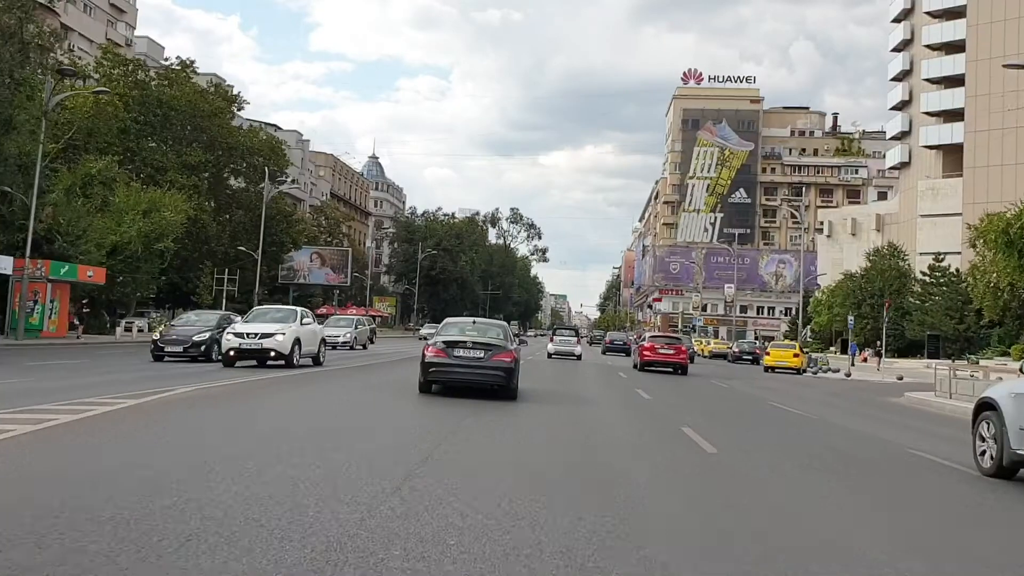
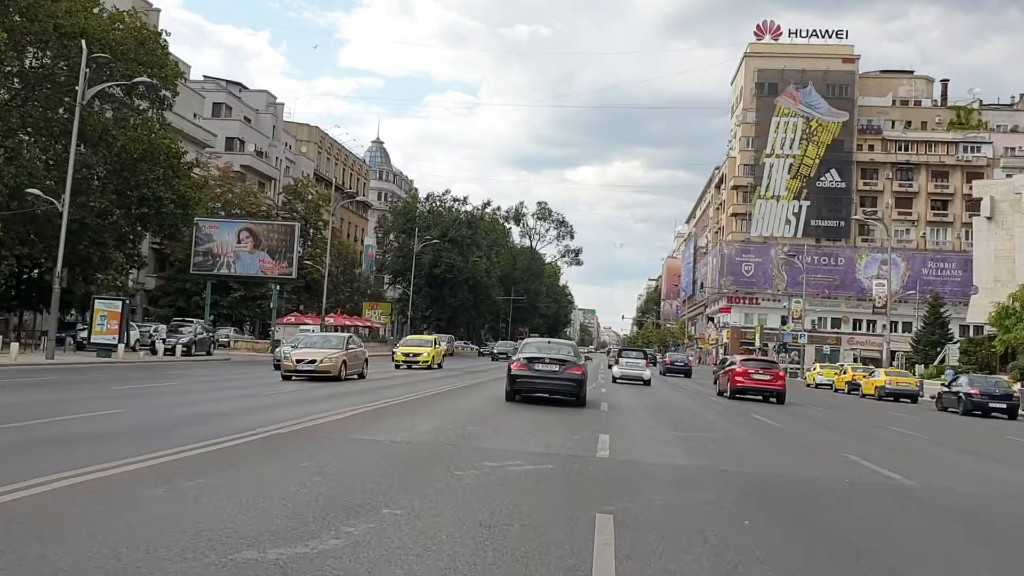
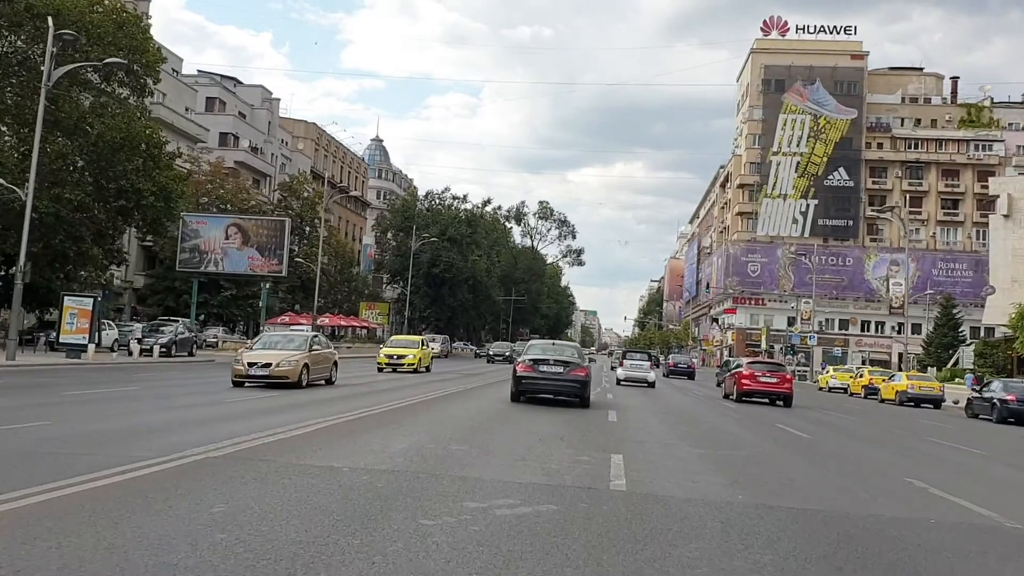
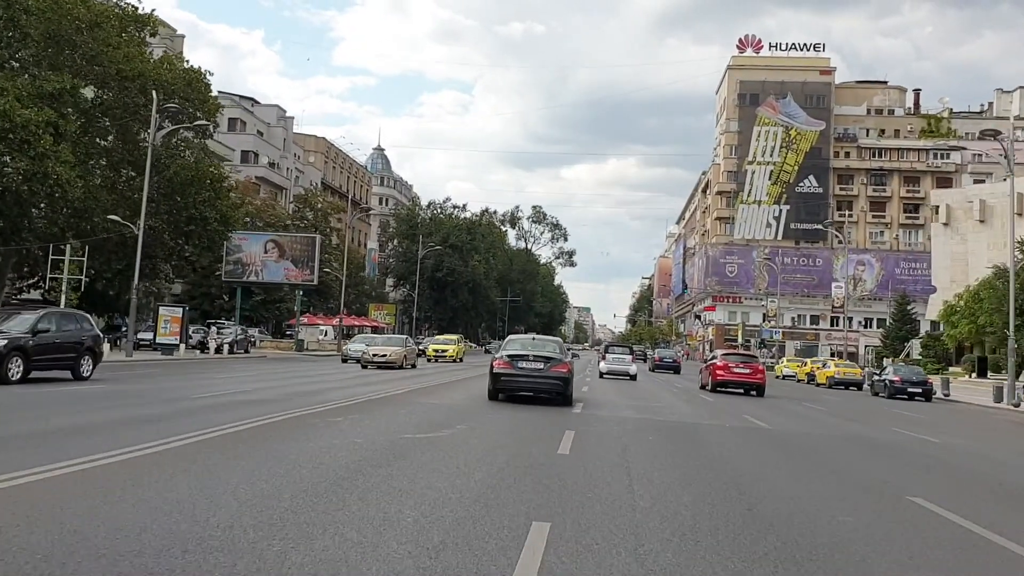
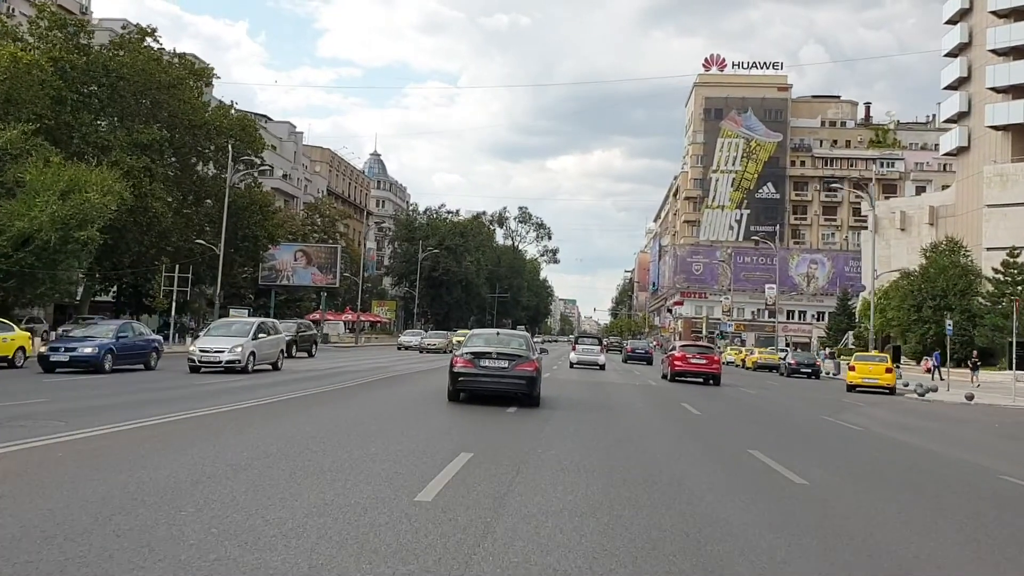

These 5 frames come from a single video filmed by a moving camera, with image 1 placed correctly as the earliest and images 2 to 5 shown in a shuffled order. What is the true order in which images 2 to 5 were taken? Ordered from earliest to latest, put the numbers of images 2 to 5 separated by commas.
5, 4, 2, 3
